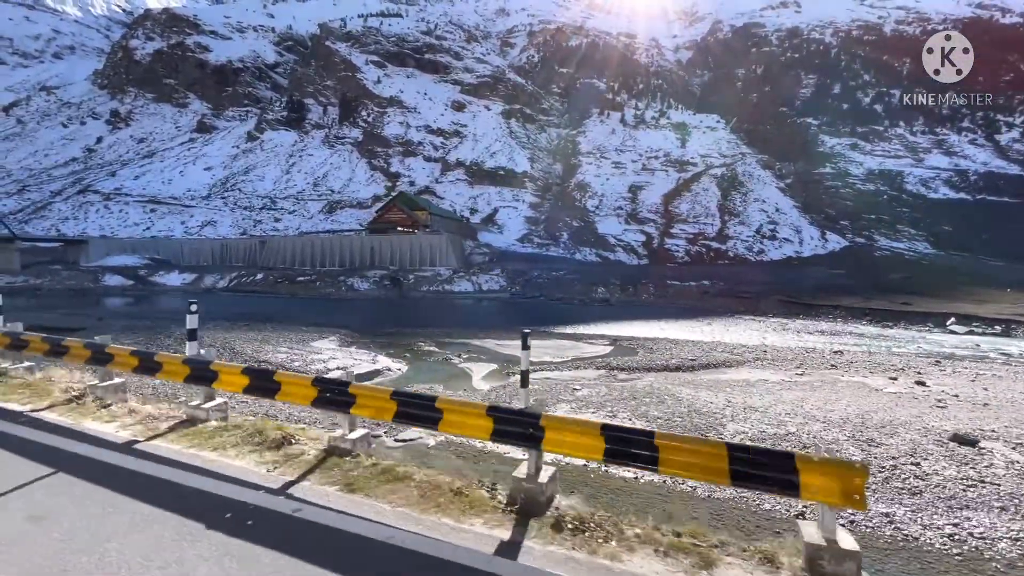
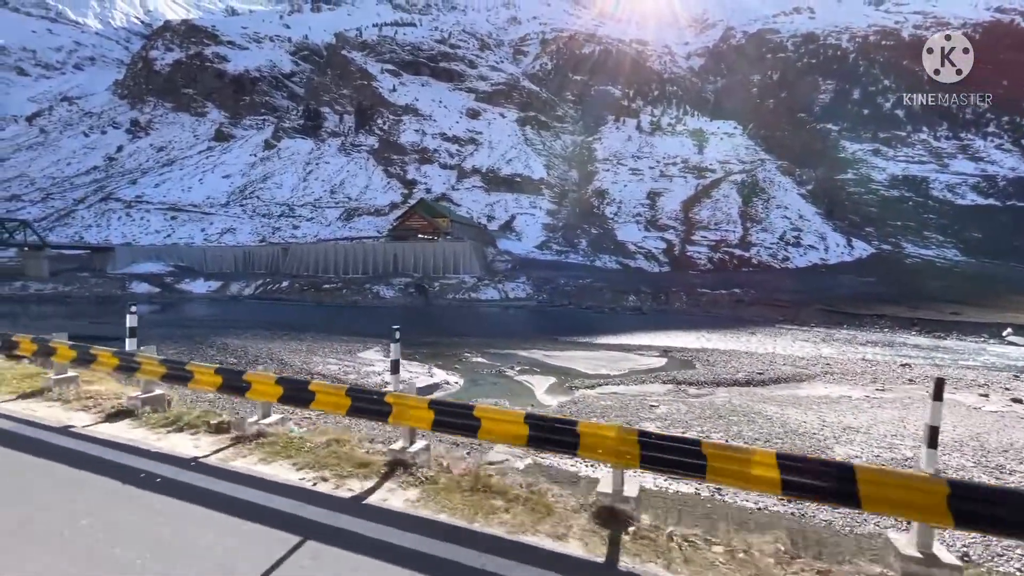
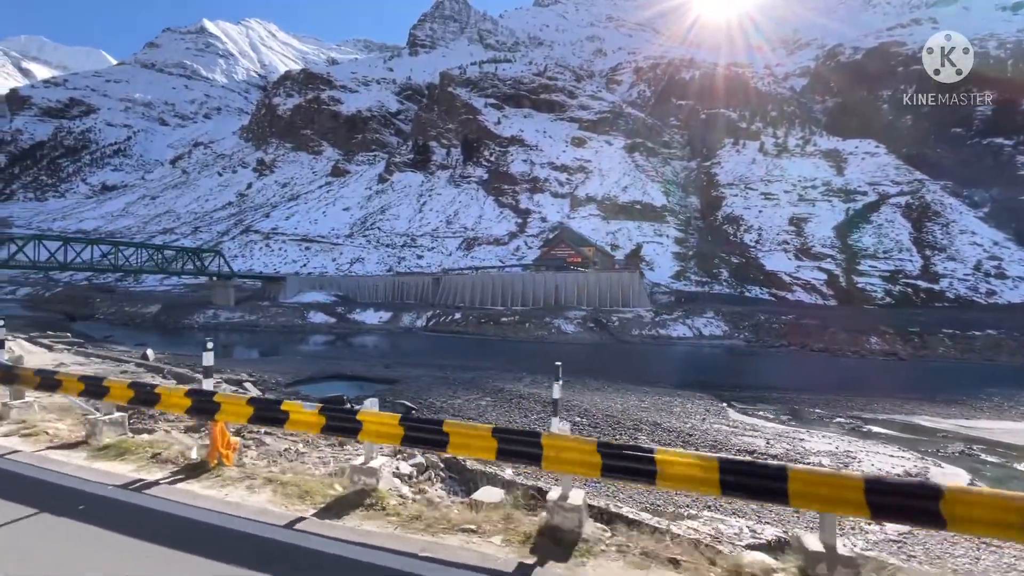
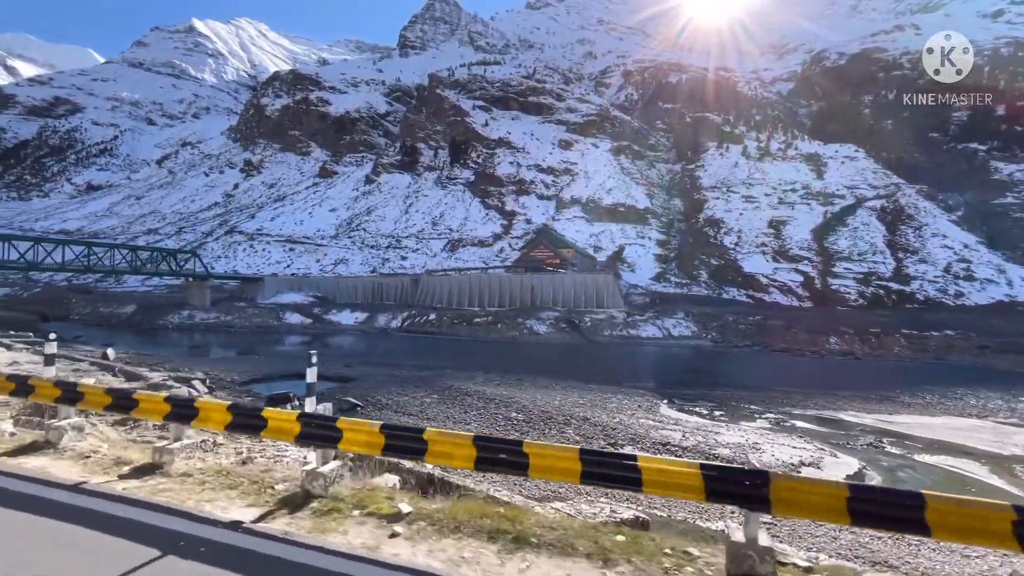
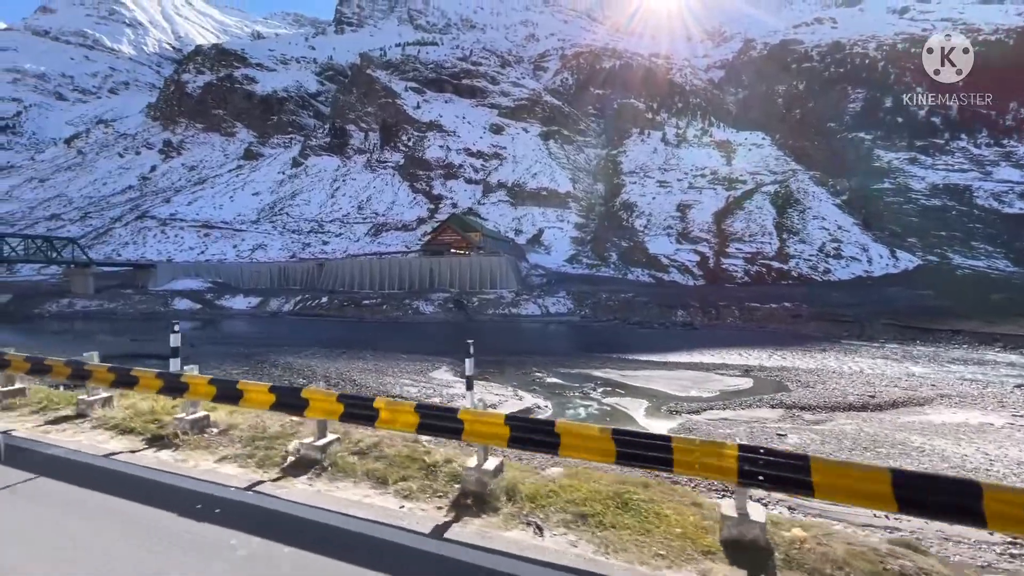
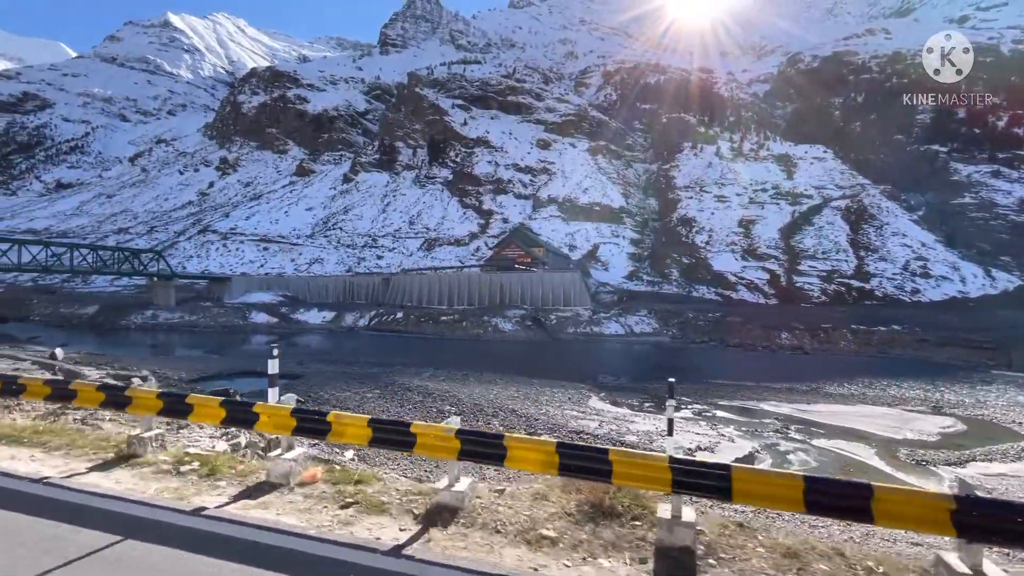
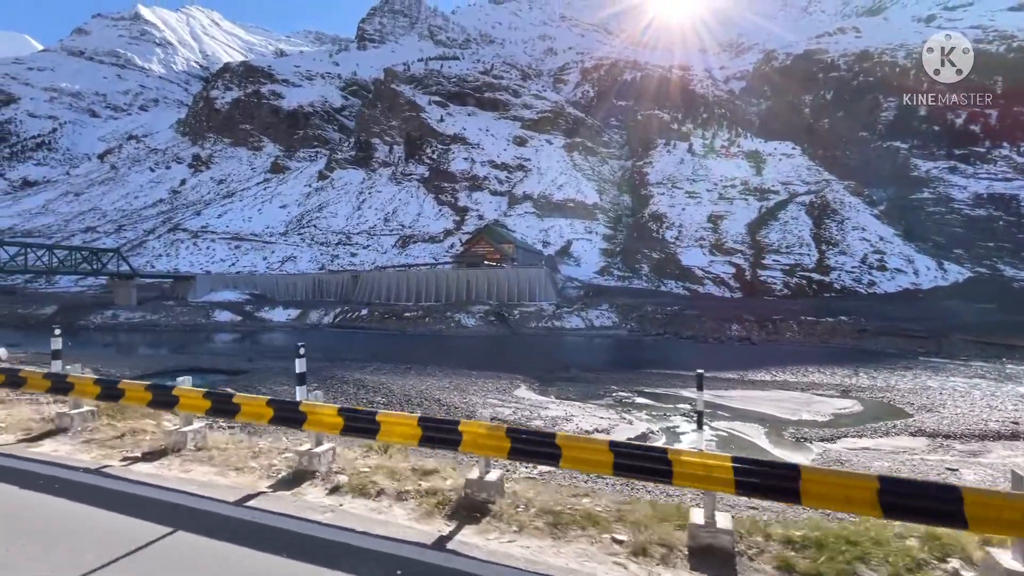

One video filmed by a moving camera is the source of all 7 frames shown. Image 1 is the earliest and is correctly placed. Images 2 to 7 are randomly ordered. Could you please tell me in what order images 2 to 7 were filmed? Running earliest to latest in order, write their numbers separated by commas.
2, 5, 7, 6, 4, 3
